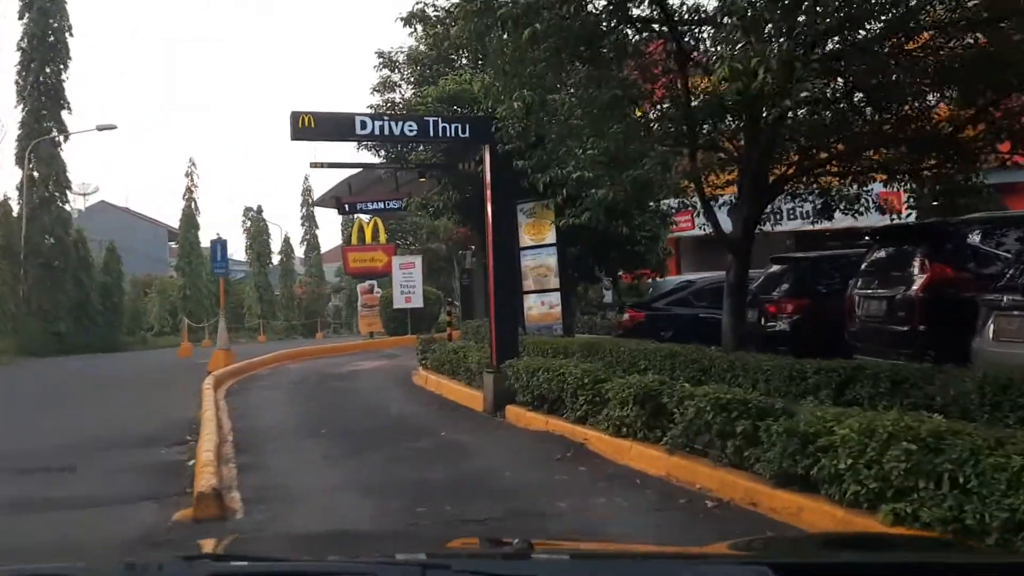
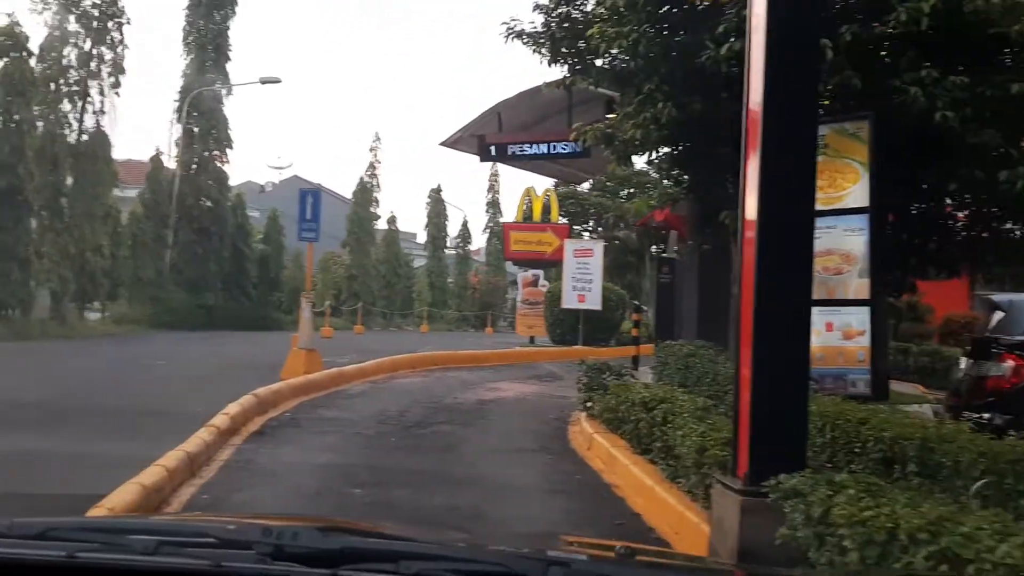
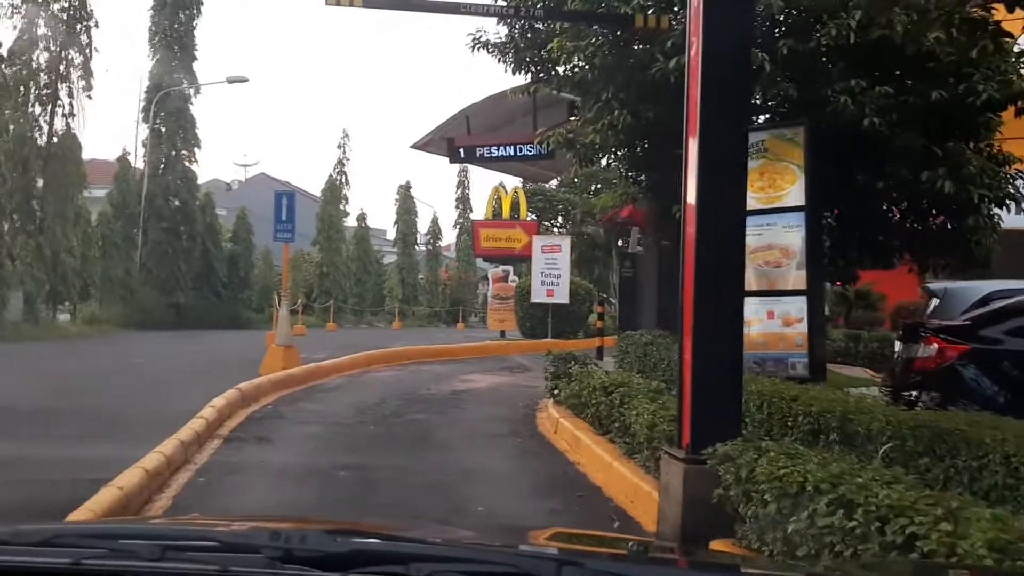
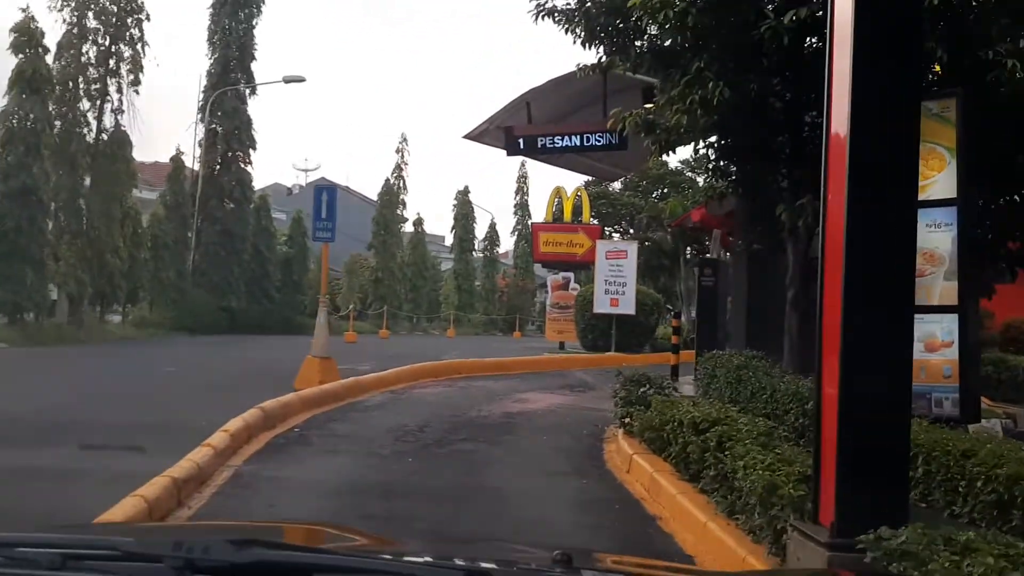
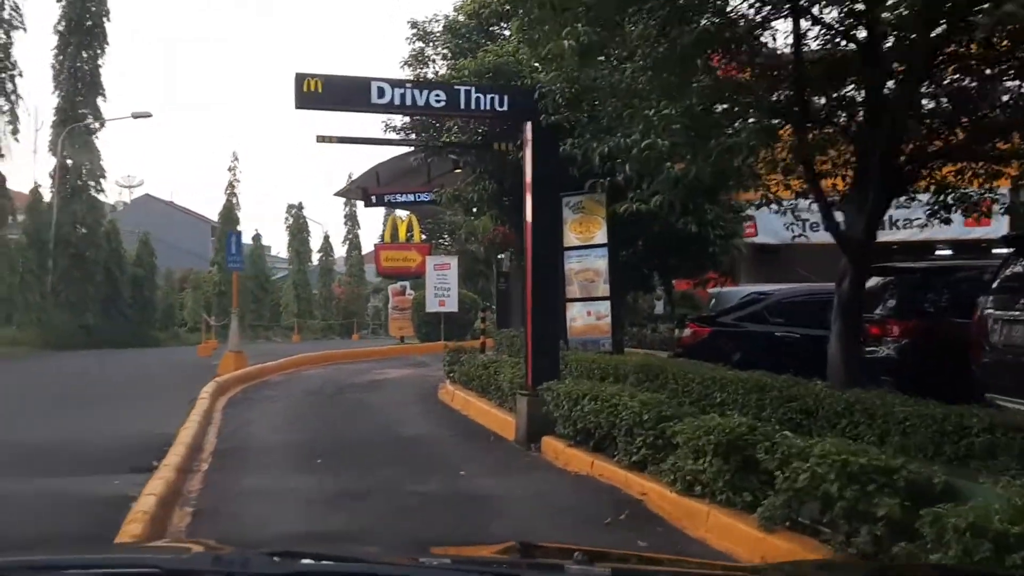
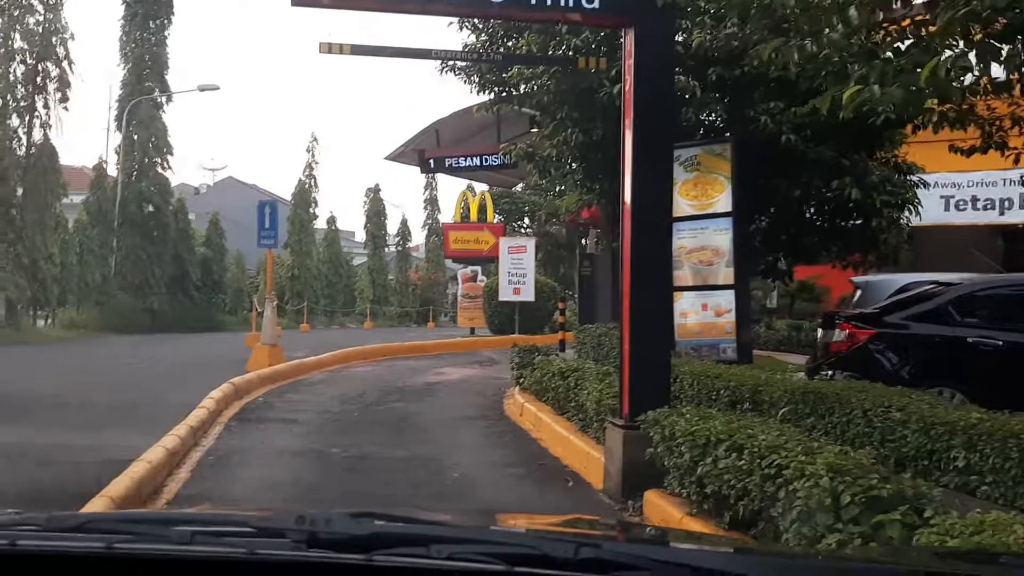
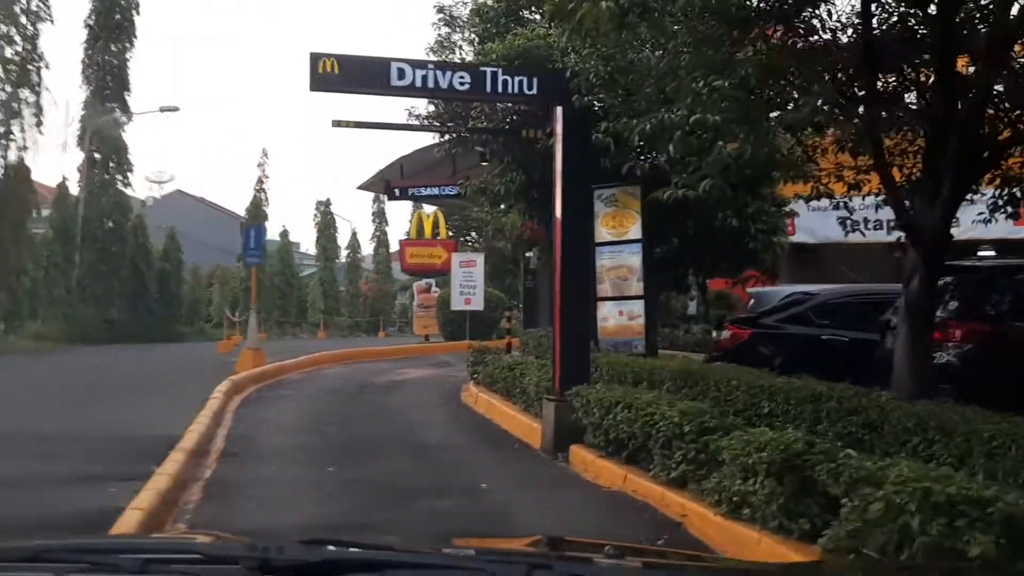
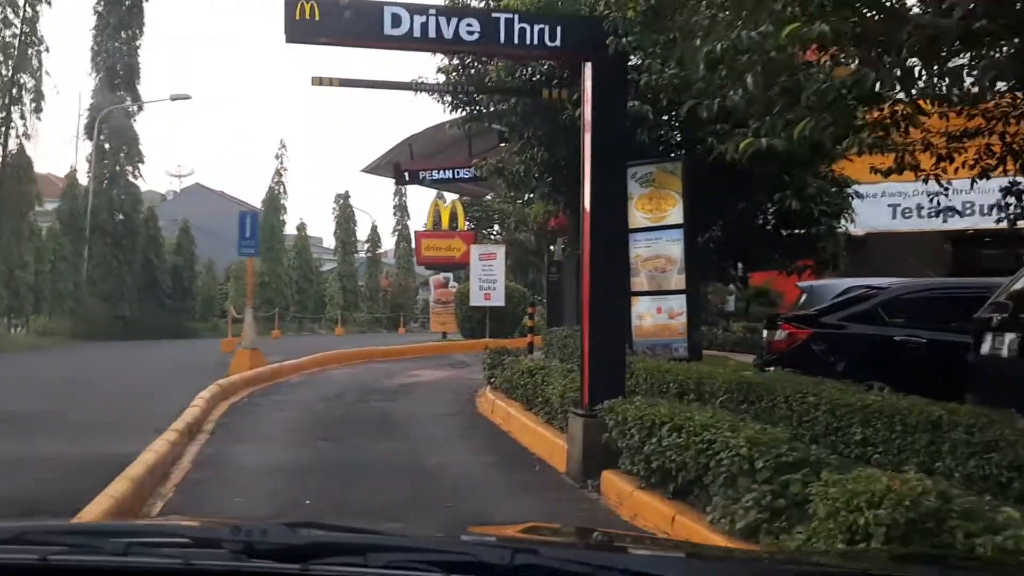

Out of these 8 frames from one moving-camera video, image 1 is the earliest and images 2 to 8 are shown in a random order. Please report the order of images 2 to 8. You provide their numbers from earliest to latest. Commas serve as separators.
5, 7, 8, 6, 3, 2, 4
